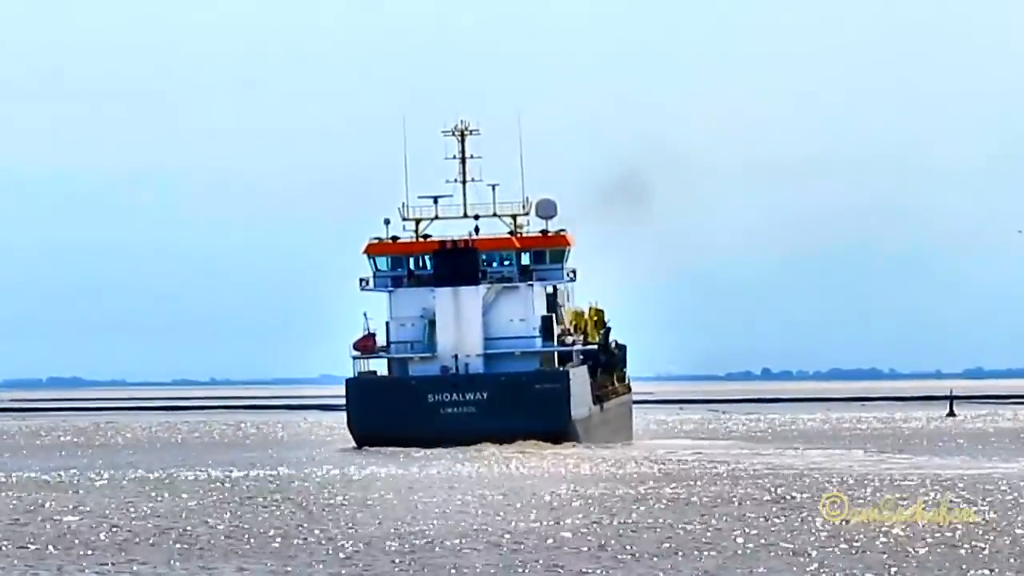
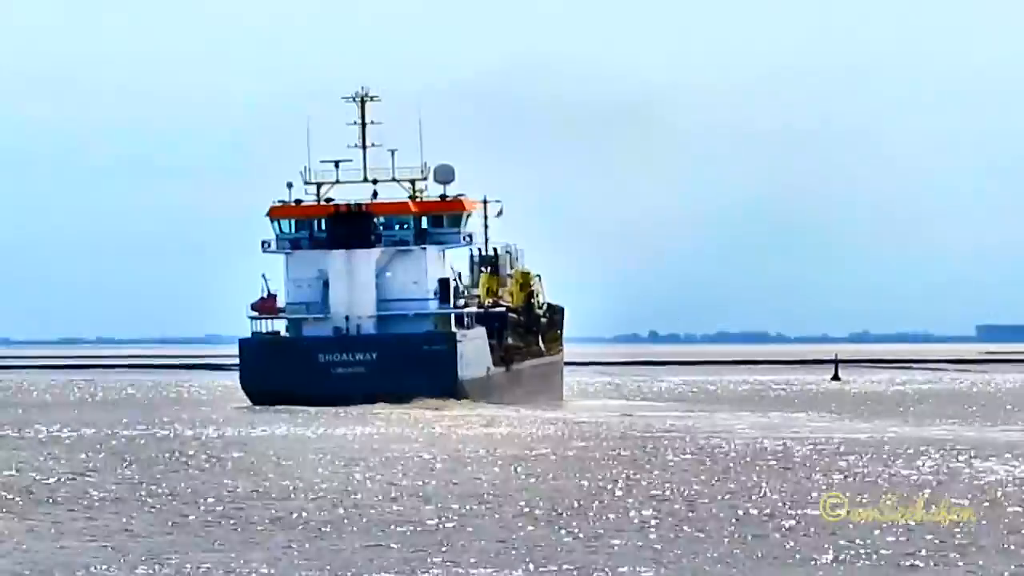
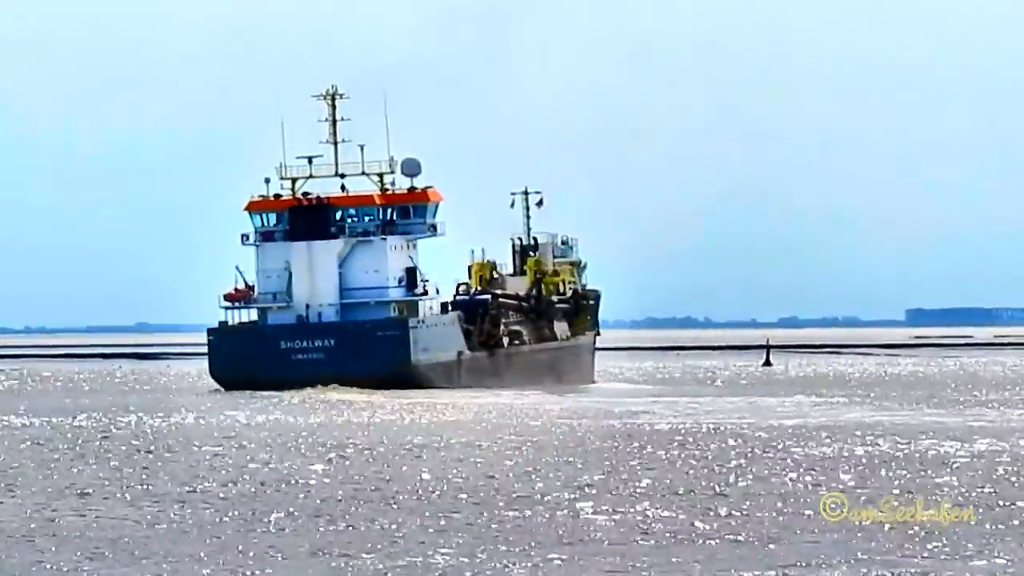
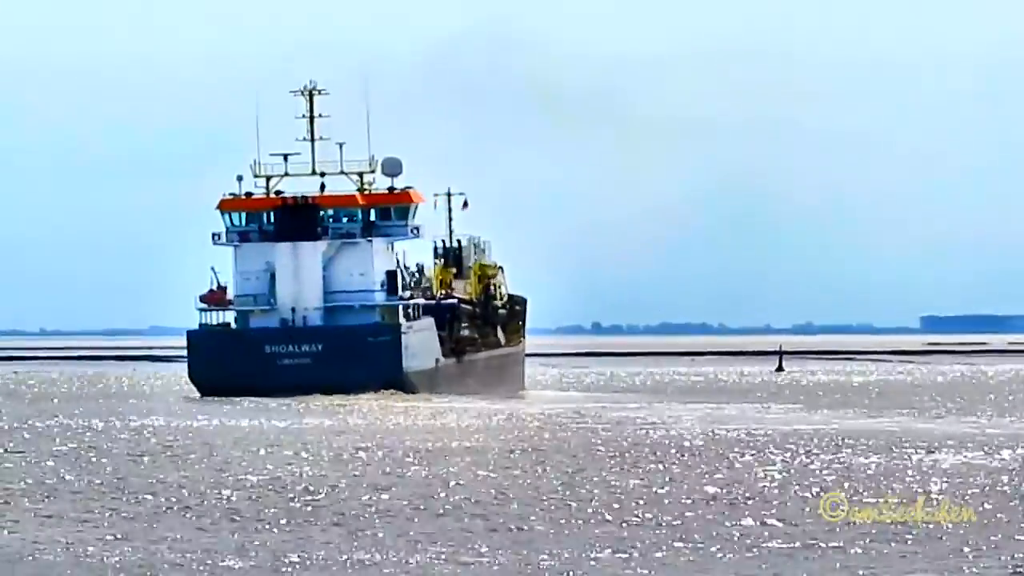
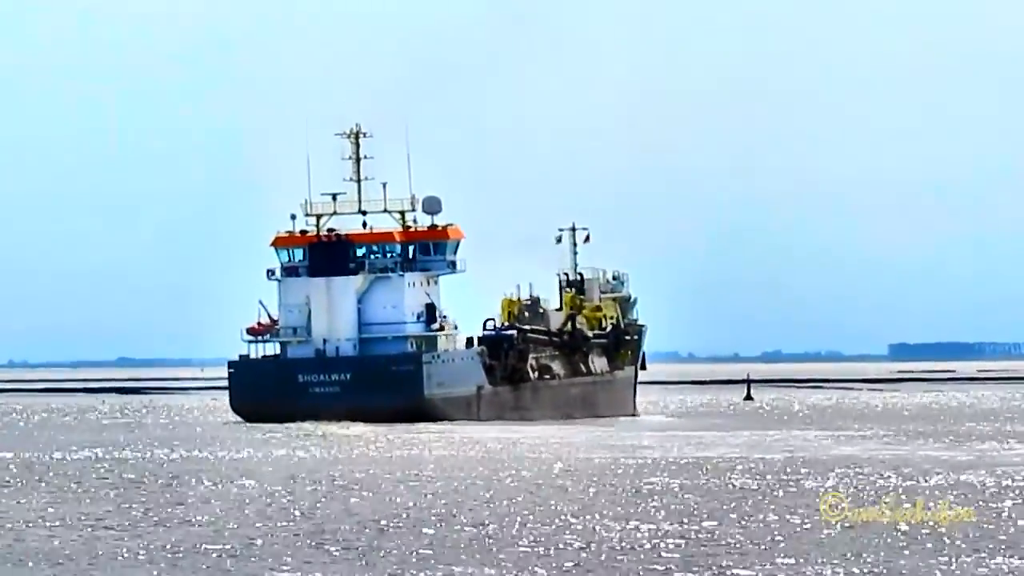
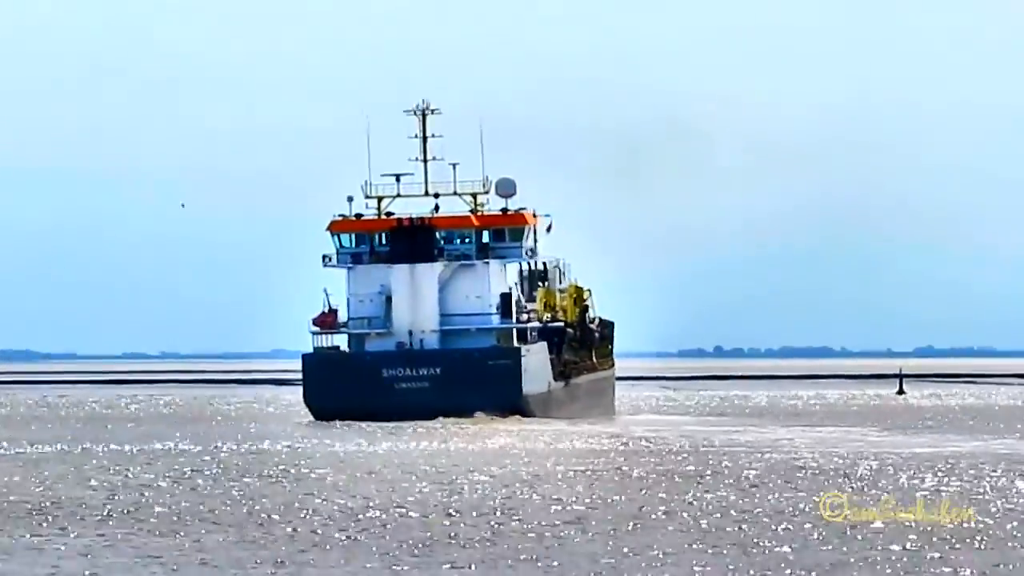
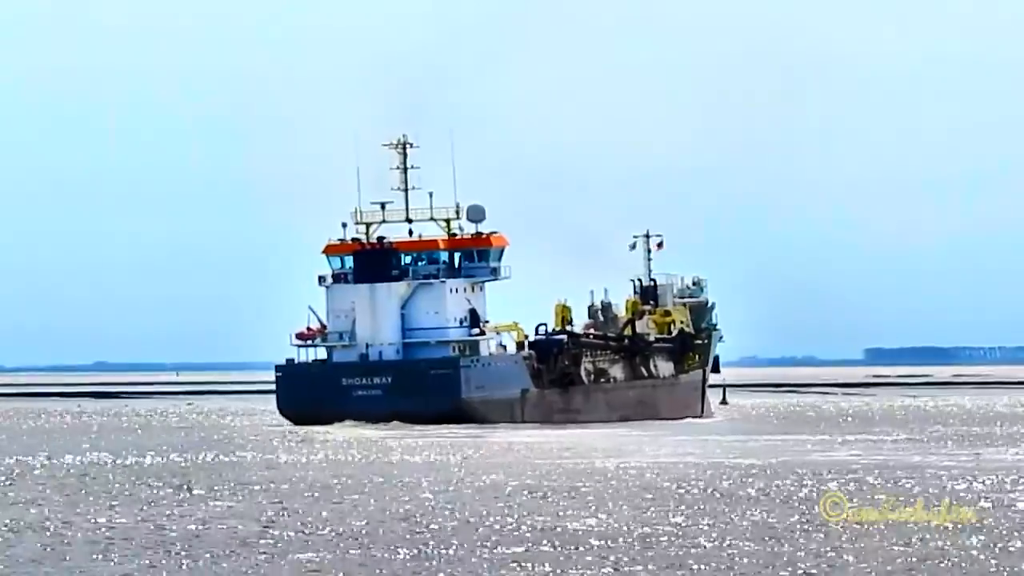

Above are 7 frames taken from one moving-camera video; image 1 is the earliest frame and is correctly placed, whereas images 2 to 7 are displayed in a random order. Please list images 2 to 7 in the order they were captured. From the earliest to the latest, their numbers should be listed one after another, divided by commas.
6, 2, 4, 3, 5, 7
